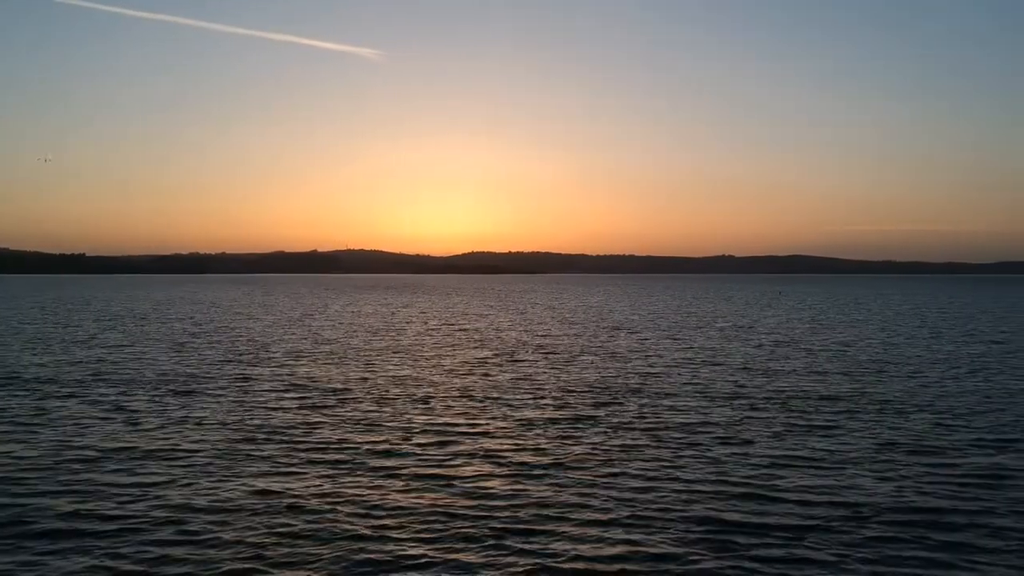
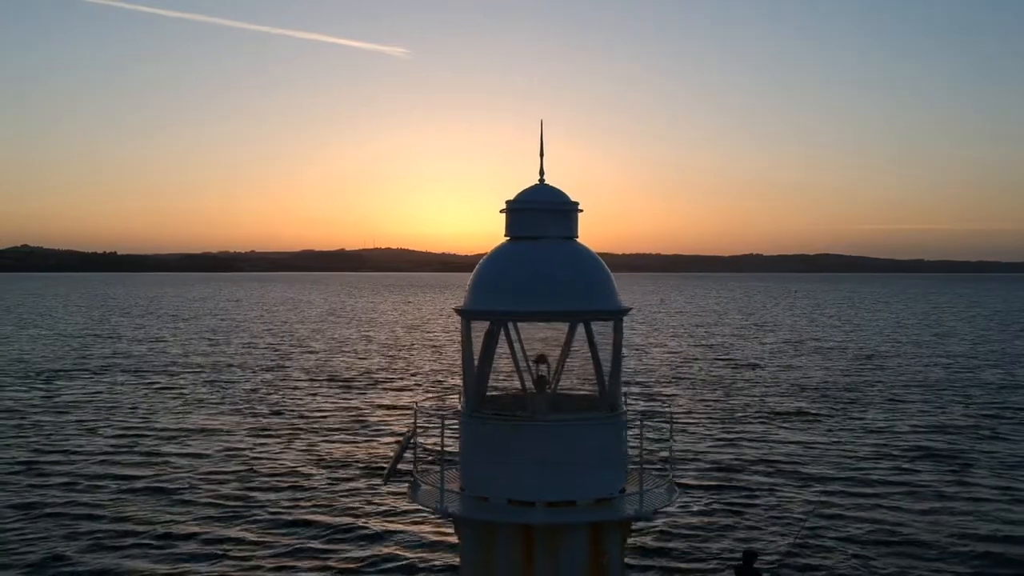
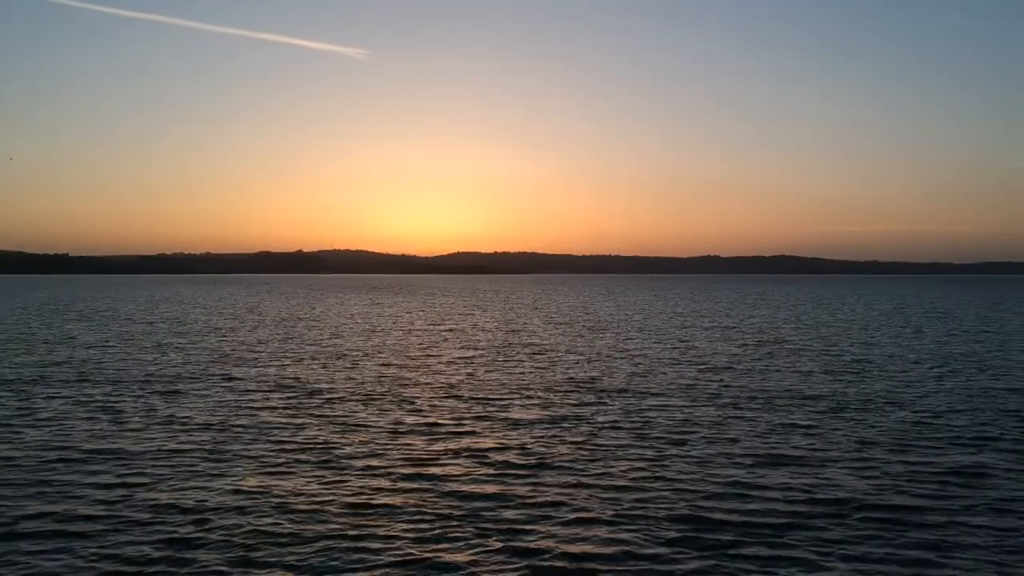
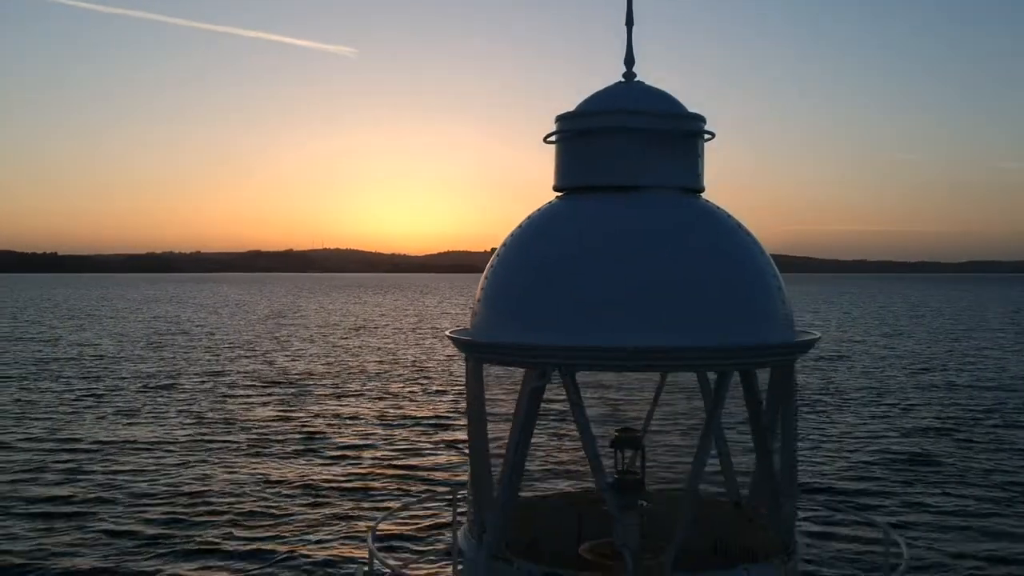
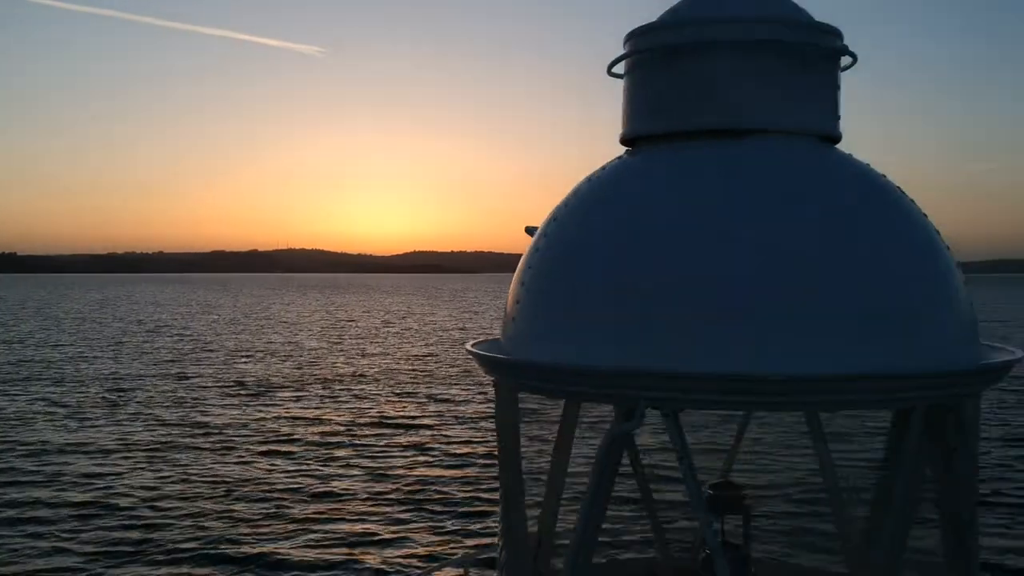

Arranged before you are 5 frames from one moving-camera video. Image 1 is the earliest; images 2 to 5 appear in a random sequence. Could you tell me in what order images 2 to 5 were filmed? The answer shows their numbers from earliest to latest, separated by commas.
3, 5, 4, 2
